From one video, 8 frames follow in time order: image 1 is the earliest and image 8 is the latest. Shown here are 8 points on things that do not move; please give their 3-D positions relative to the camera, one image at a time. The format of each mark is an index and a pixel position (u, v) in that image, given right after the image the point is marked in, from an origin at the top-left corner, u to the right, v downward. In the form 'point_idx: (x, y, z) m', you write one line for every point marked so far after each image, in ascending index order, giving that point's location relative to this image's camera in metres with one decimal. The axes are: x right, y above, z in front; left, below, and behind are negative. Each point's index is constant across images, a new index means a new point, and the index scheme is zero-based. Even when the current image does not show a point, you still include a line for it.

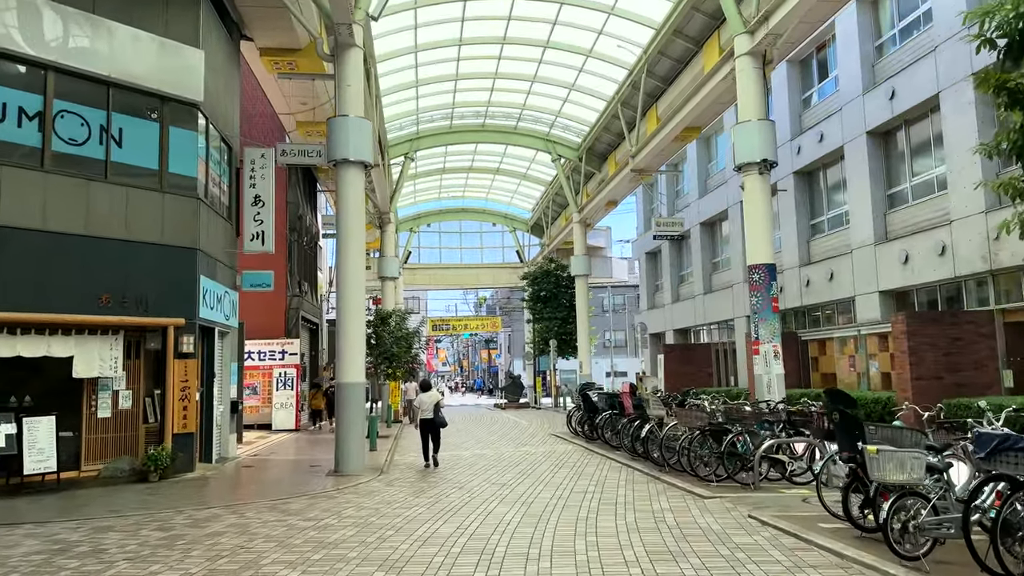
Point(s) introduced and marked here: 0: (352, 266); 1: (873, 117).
0: (-2.4, +0.3, +11.2) m
1: (+8.5, +4.0, +17.6) m
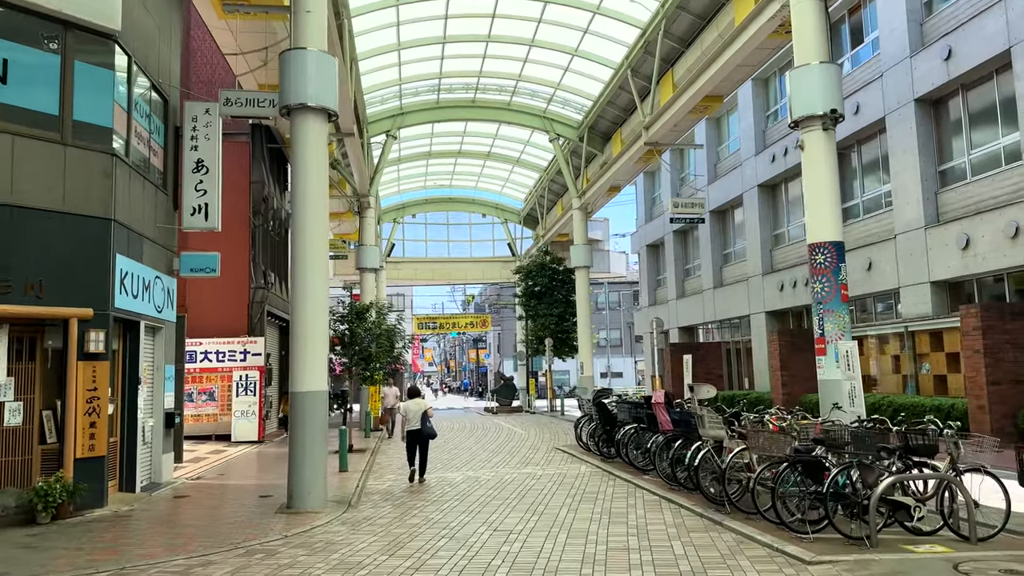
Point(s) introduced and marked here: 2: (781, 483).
0: (-2.4, +0.5, +8.8) m
1: (+8.4, +4.2, +15.3) m
2: (+2.2, -1.6, +6.2) m
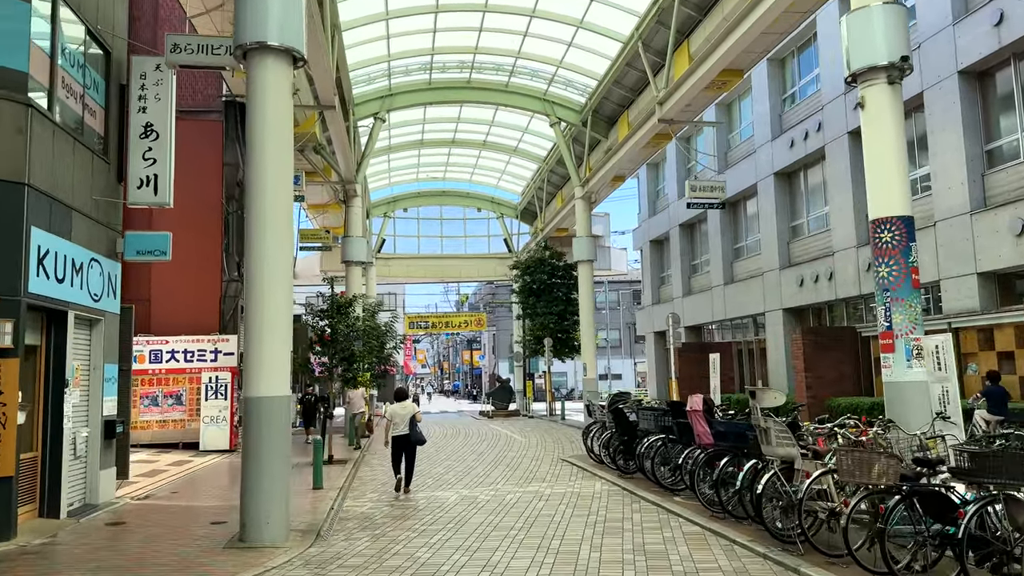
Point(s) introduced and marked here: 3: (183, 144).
0: (-2.3, +0.7, +7.2) m
1: (+8.4, +4.4, +13.8) m
2: (+2.3, -1.4, +4.6) m
3: (-7.2, +3.2, +16.5) m
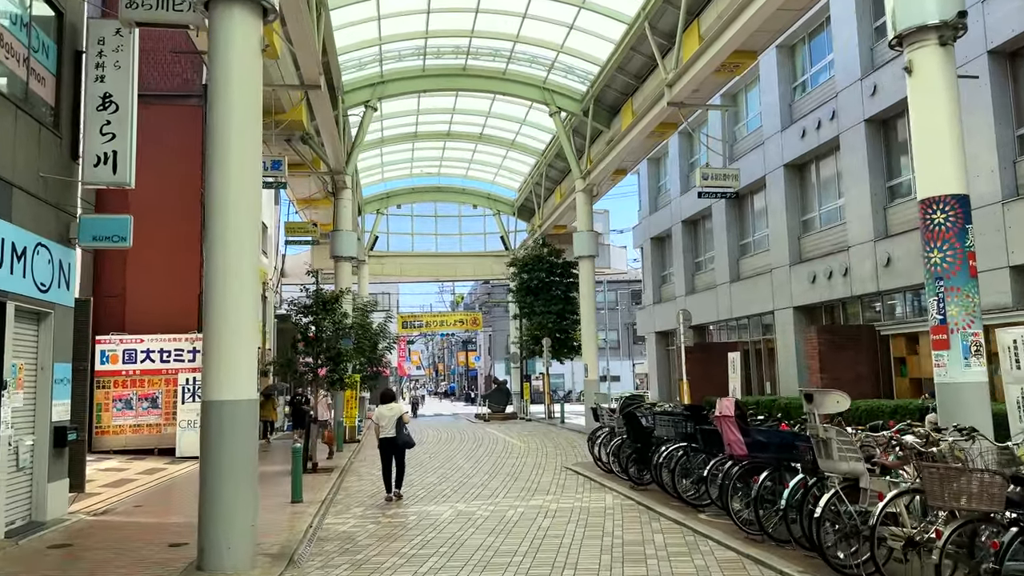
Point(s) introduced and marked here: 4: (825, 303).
0: (-2.3, +0.8, +6.2) m
1: (+8.4, +4.5, +12.9) m
2: (+2.4, -1.3, +3.6) m
3: (-7.2, +3.3, +15.5) m
4: (+7.7, -0.4, +18.4) m
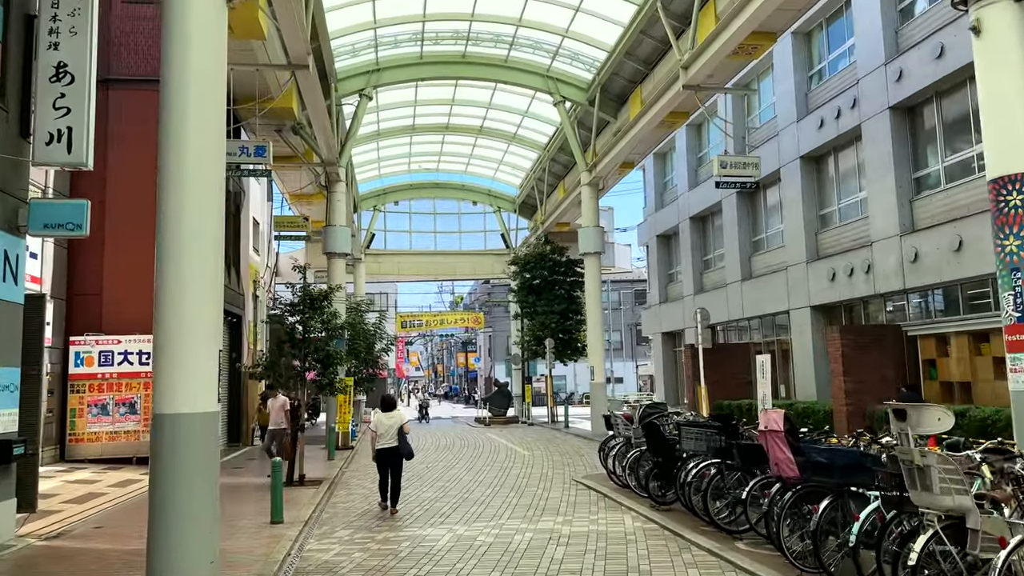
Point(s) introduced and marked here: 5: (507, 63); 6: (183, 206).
0: (-2.2, +0.8, +5.2) m
1: (+8.5, +4.5, +11.9) m
2: (+2.4, -1.2, +2.7) m
3: (-7.2, +3.3, +14.5) m
4: (+7.7, -0.3, +17.4) m
5: (-0.1, +5.8, +19.1) m
6: (-2.3, +0.6, +5.2) m
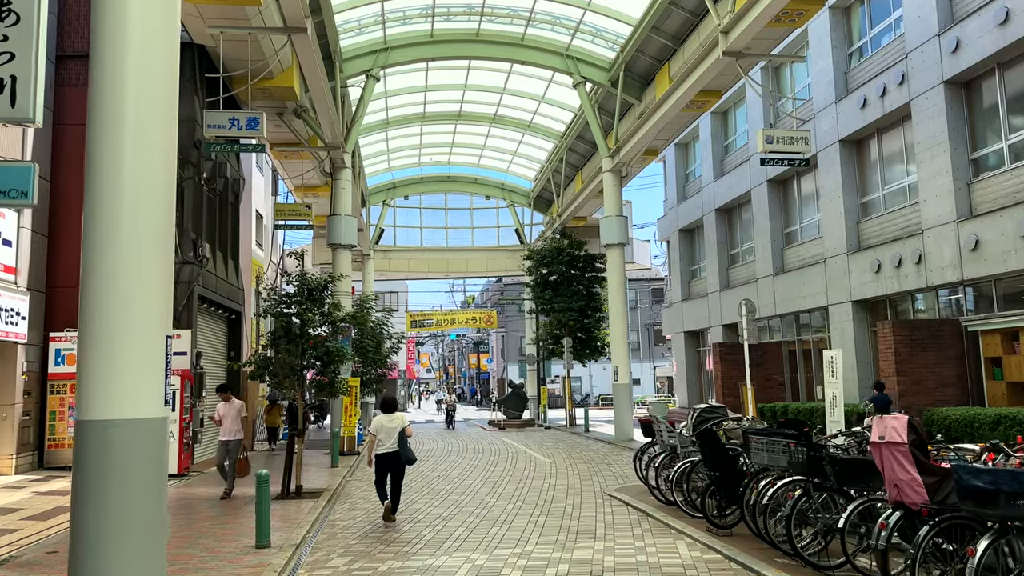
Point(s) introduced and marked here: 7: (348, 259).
0: (-2.0, +1.0, +4.0) m
1: (+8.8, +4.7, +10.6) m
2: (+2.6, -1.1, +1.4) m
3: (-6.8, +3.5, +13.3) m
4: (+8.1, -0.2, +16.1) m
5: (+0.3, +5.9, +17.8) m
6: (-2.1, +0.7, +3.9) m
7: (-3.9, +0.7, +17.7) m
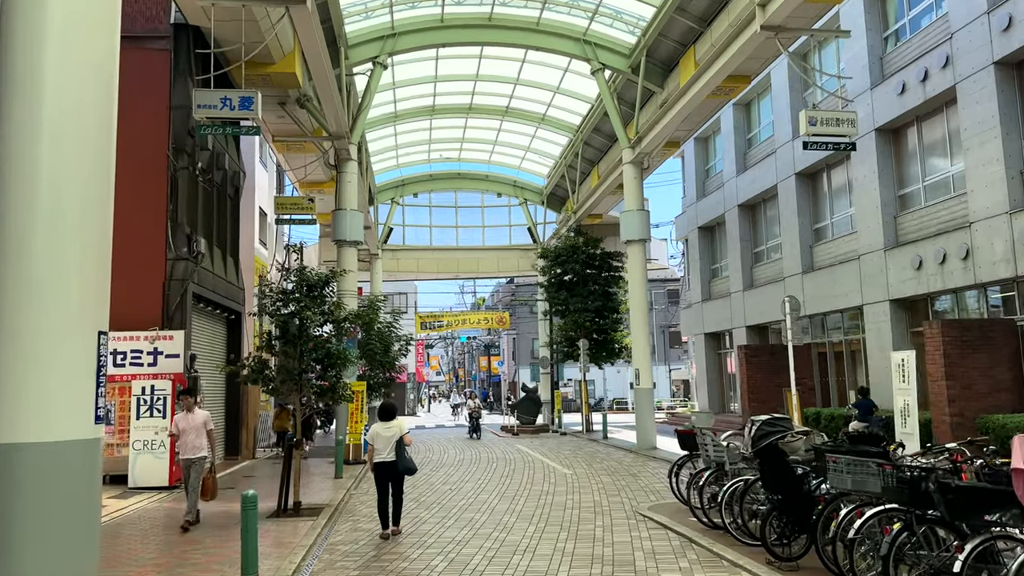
0: (-1.9, +1.1, +3.1) m
1: (+9.0, +4.7, +9.5) m
2: (+2.7, -1.0, +0.4) m
3: (-6.6, +3.5, +12.5) m
4: (+8.4, -0.1, +15.0) m
5: (+0.6, +5.9, +16.9) m
6: (-1.9, +0.8, +3.0) m
7: (-3.5, +0.7, +16.8) m
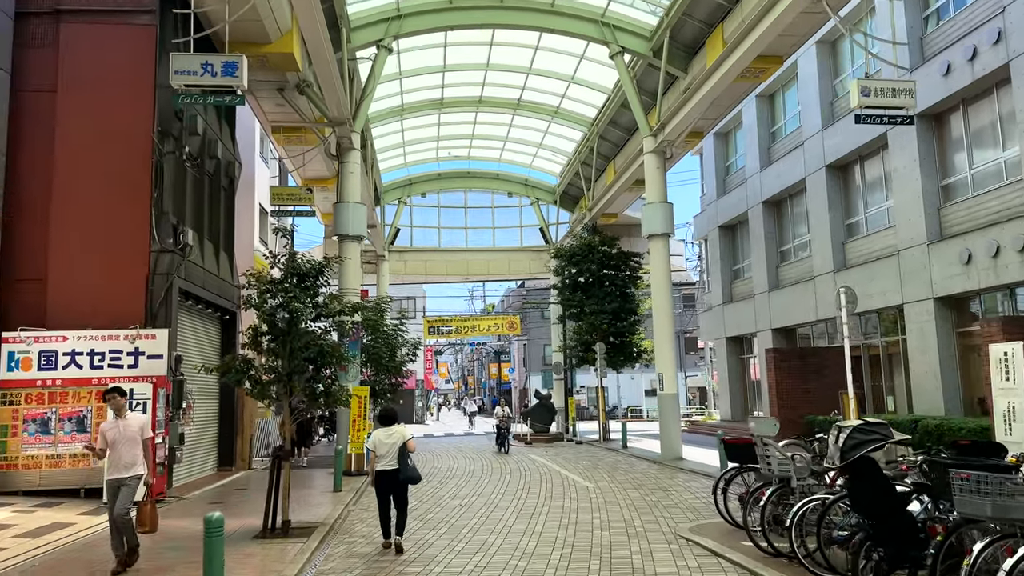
0: (-1.7, +1.3, +2.0) m
1: (+9.2, +4.9, +8.4) m
2: (+2.8, -0.7, -0.7) m
3: (-6.3, +3.6, +11.5) m
4: (+8.7, -0.1, +13.8) m
5: (+0.9, +6.0, +15.9) m
6: (-1.8, +1.0, +1.9) m
7: (-3.3, +0.7, +15.8) m
